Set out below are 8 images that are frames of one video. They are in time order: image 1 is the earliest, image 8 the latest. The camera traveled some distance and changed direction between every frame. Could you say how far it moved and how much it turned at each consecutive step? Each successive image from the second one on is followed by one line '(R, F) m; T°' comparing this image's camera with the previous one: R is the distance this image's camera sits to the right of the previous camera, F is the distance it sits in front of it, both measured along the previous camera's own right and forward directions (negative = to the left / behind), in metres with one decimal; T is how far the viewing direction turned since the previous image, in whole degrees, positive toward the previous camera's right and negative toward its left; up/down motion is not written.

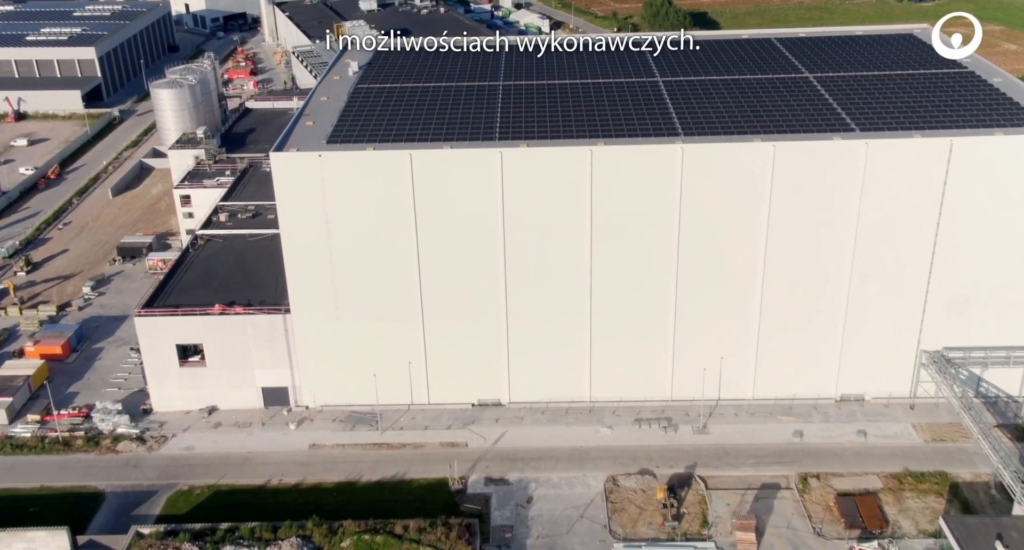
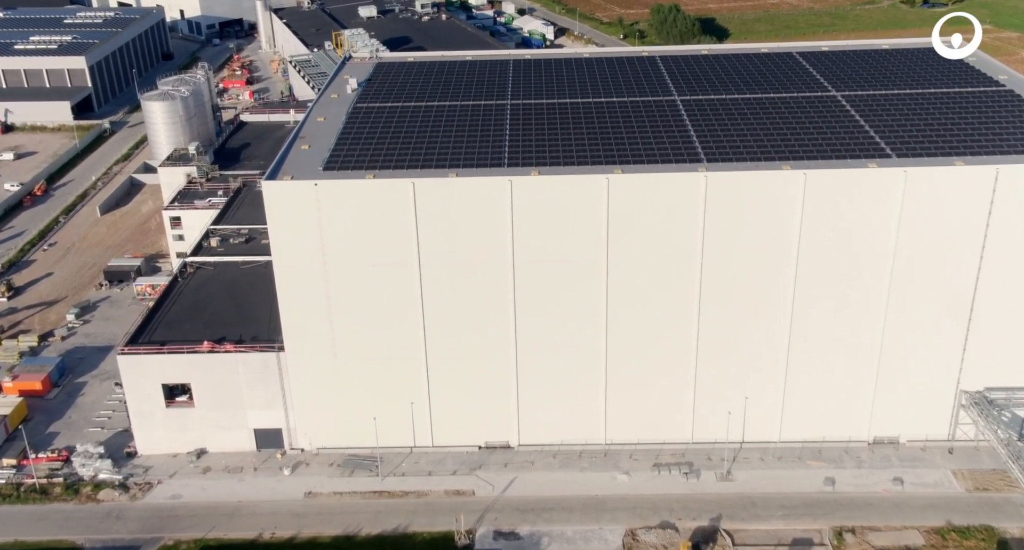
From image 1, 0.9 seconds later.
(-0.4, +2.5) m; 0°
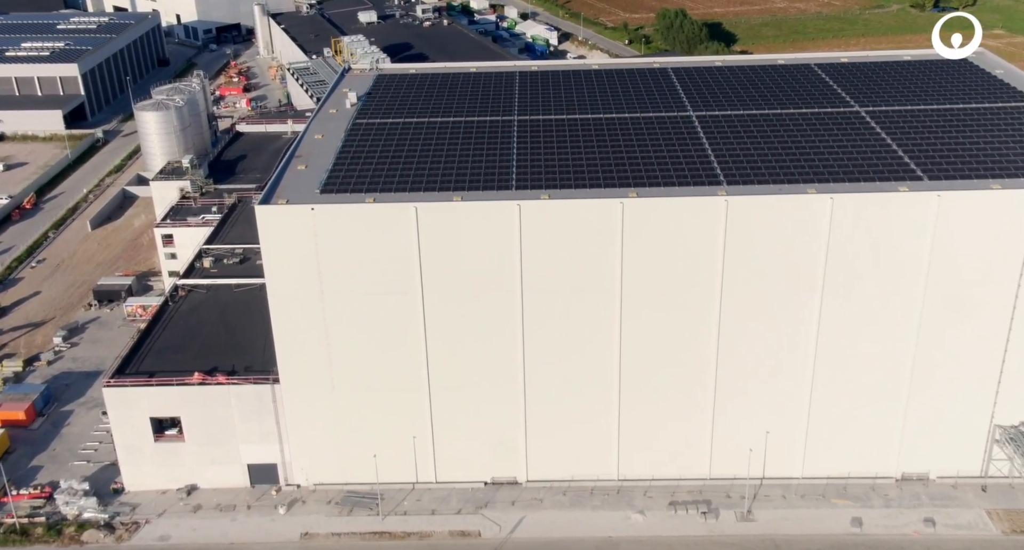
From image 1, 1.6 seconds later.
(-0.3, +1.9) m; 0°
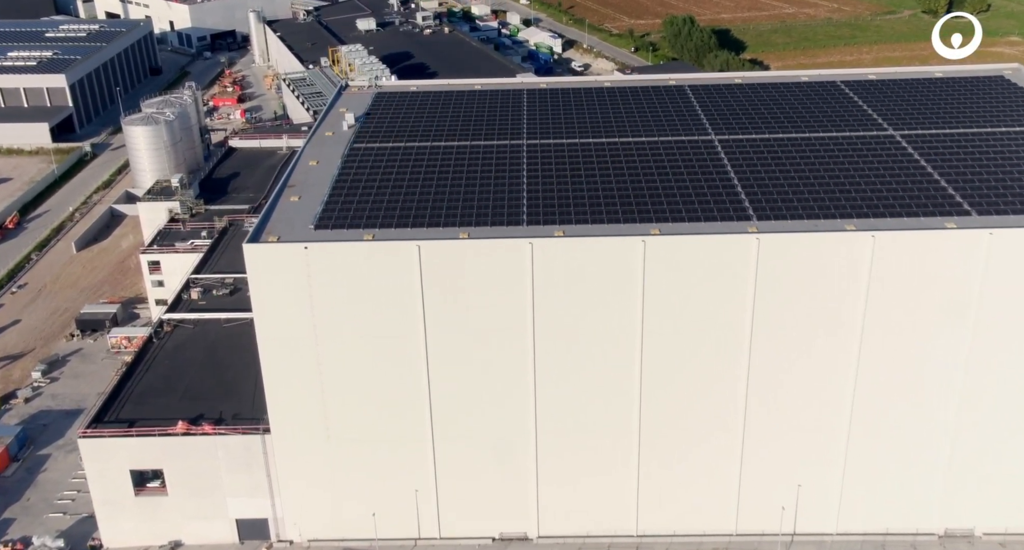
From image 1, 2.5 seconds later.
(-0.4, +2.5) m; 0°
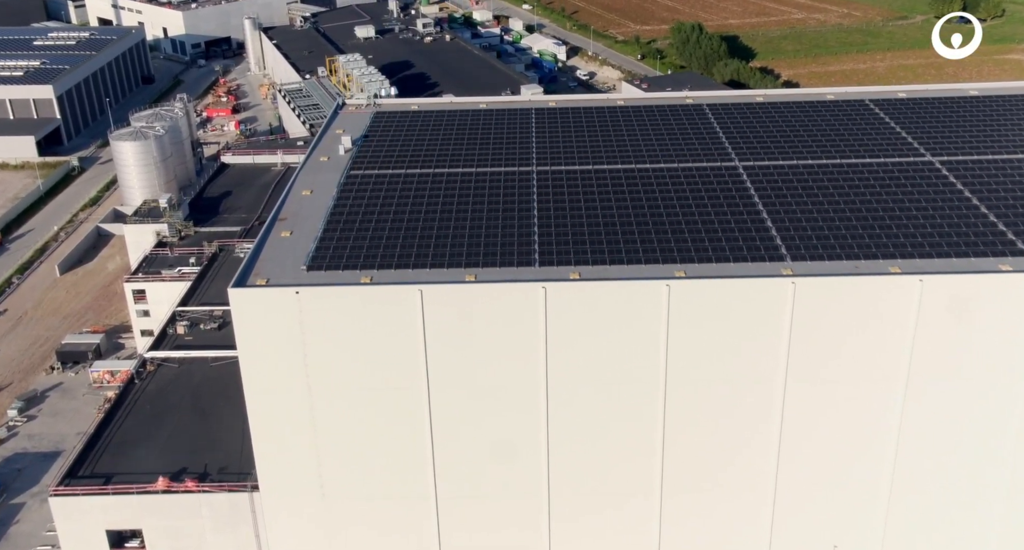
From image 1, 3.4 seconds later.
(-0.3, +2.5) m; 0°
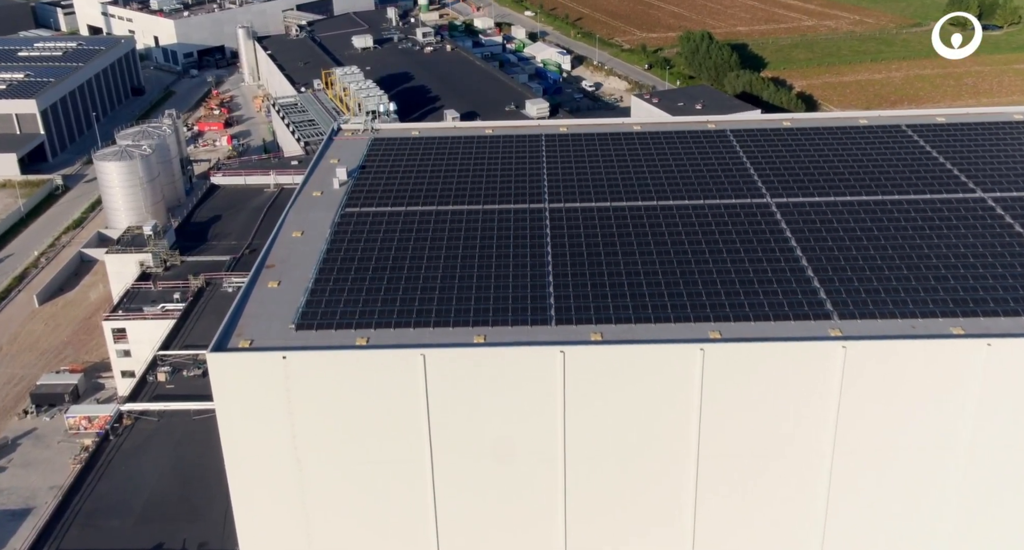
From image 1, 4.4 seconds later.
(-0.4, +2.8) m; 0°
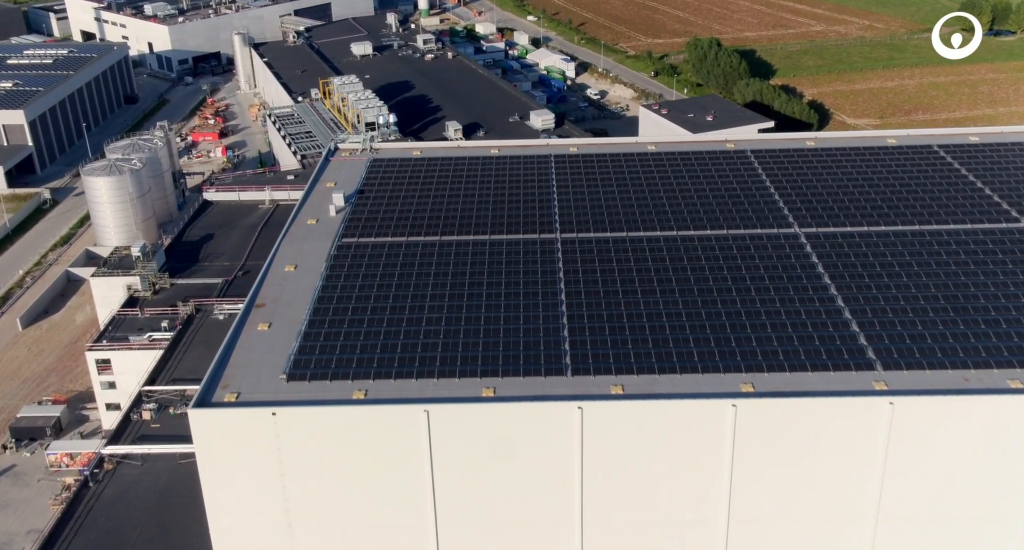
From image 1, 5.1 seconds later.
(-0.3, +2.0) m; 0°
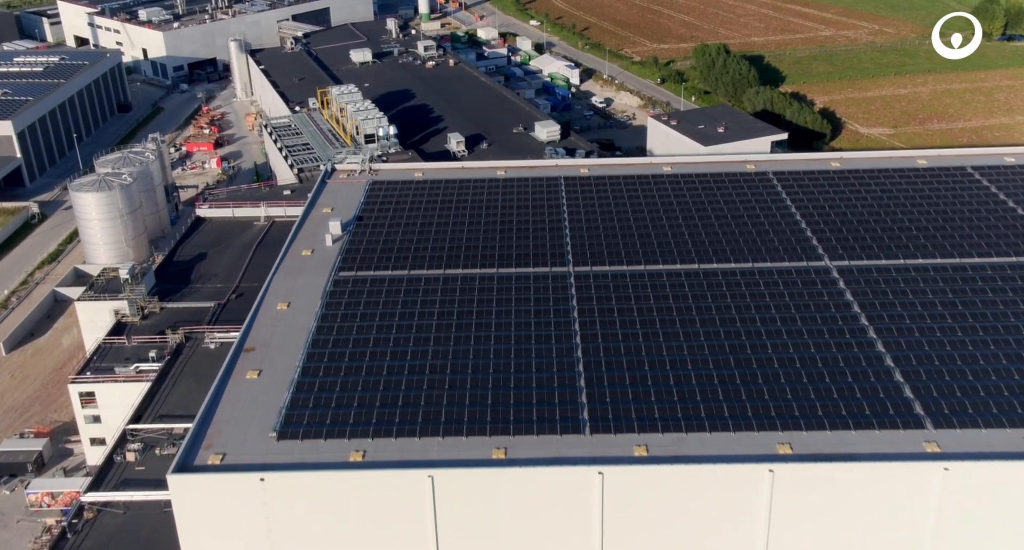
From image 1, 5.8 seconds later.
(-0.3, +1.9) m; 0°
